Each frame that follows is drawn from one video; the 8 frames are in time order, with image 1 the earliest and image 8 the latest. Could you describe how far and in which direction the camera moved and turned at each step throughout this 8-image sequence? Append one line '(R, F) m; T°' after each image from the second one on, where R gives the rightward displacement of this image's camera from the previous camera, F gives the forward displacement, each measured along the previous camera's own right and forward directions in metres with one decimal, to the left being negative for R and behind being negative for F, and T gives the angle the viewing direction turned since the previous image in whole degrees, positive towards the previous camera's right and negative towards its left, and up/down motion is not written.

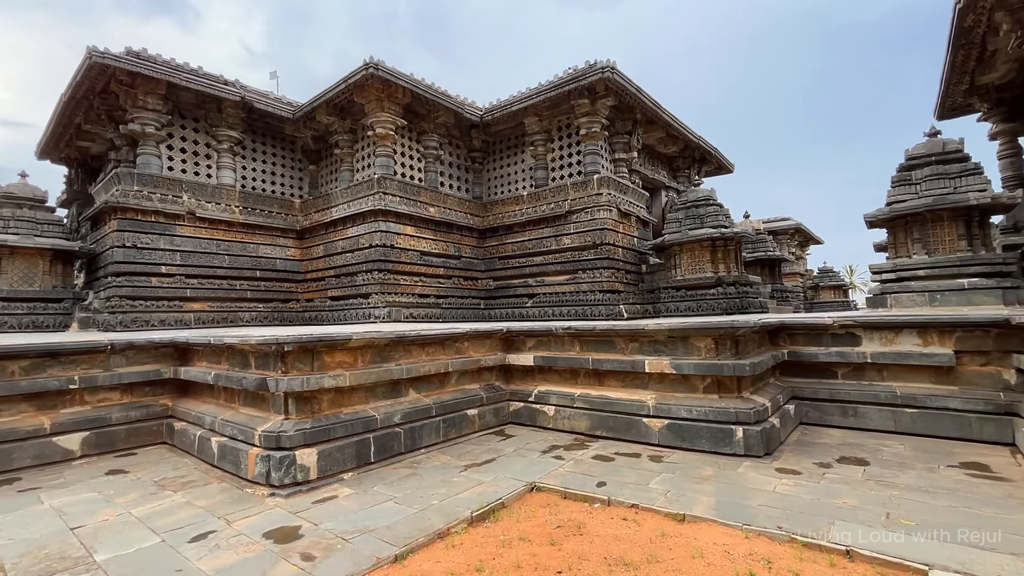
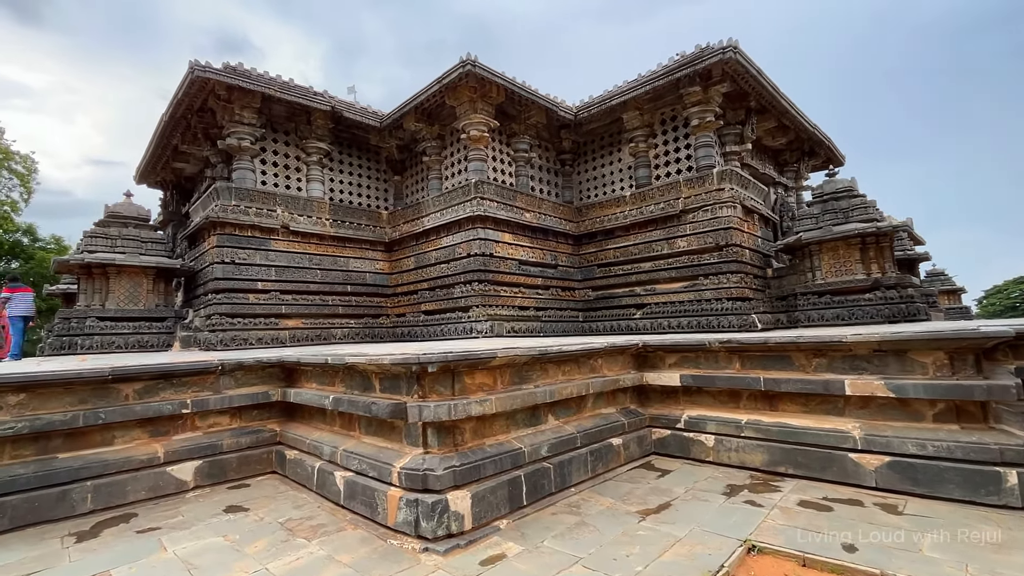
(-0.8, +0.6) m; -6°
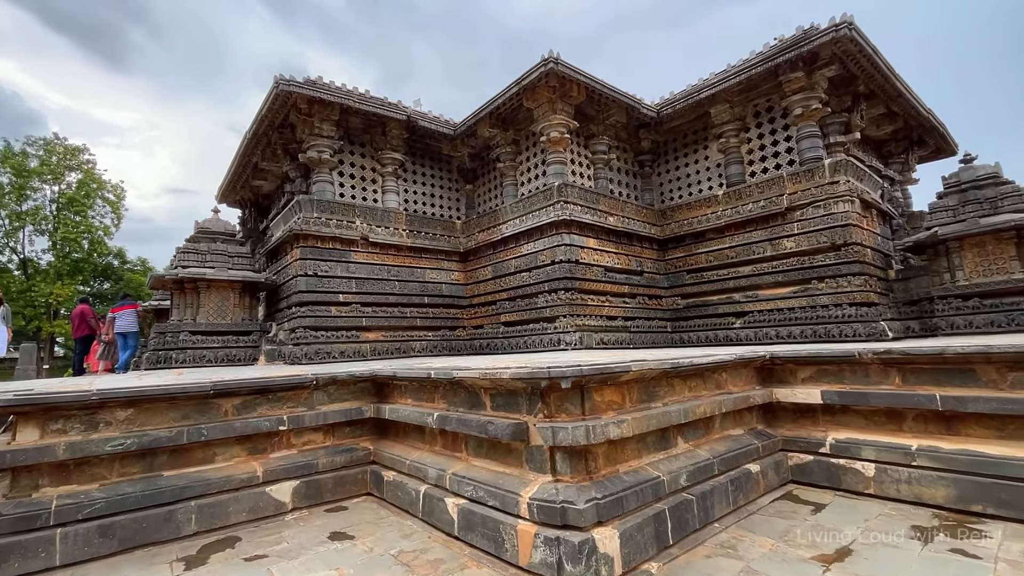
(-0.5, +0.3) m; -6°
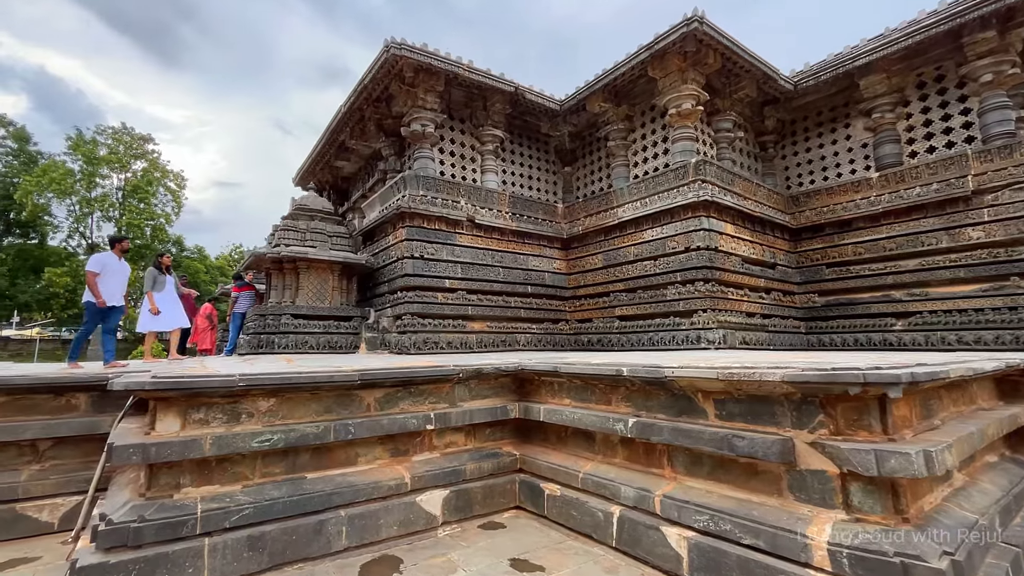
(-1.1, +0.6) m; -4°
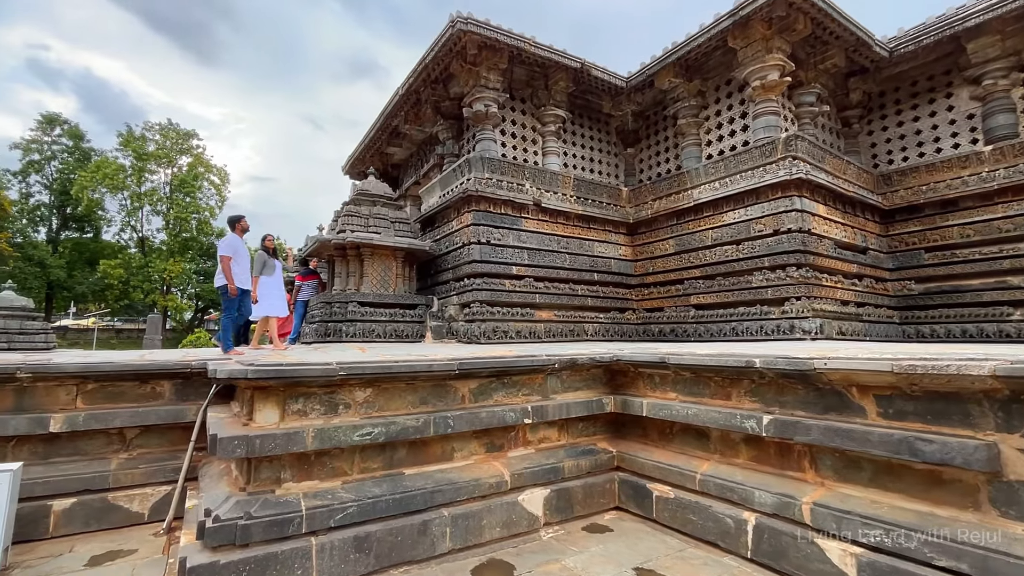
(-0.5, +0.2) m; -3°
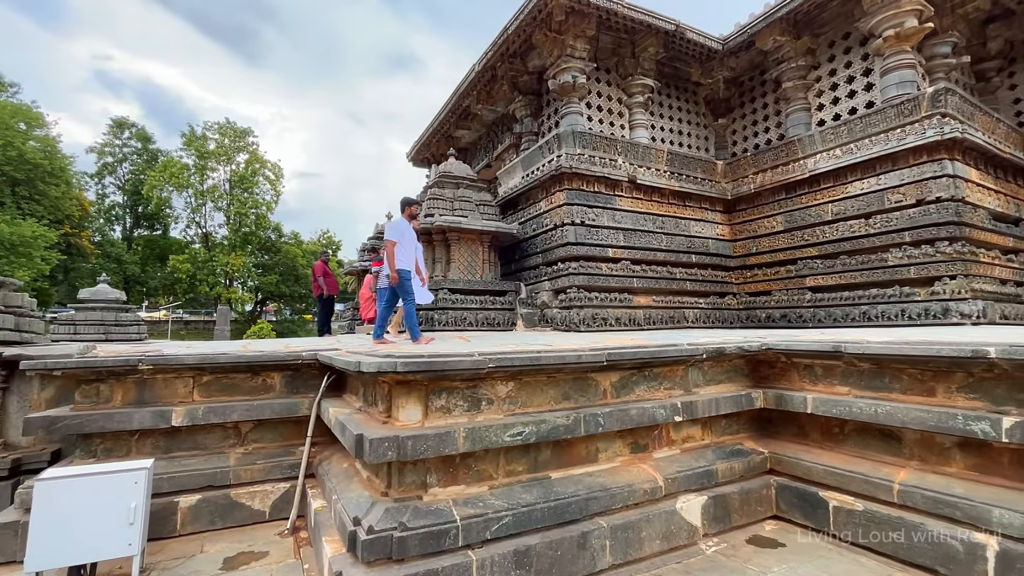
(-0.6, +0.3) m; -5°
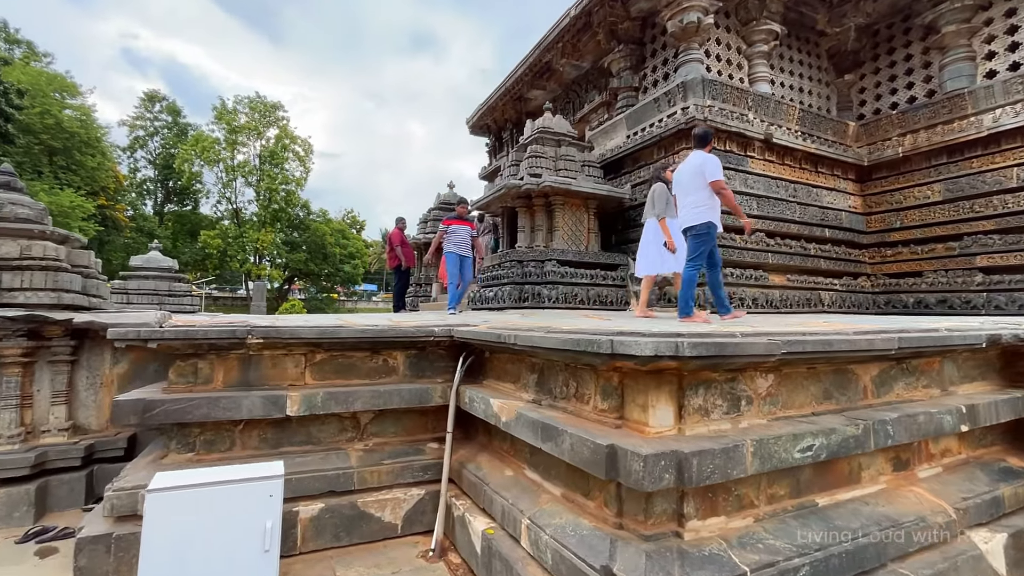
(-0.9, +0.6) m; -2°
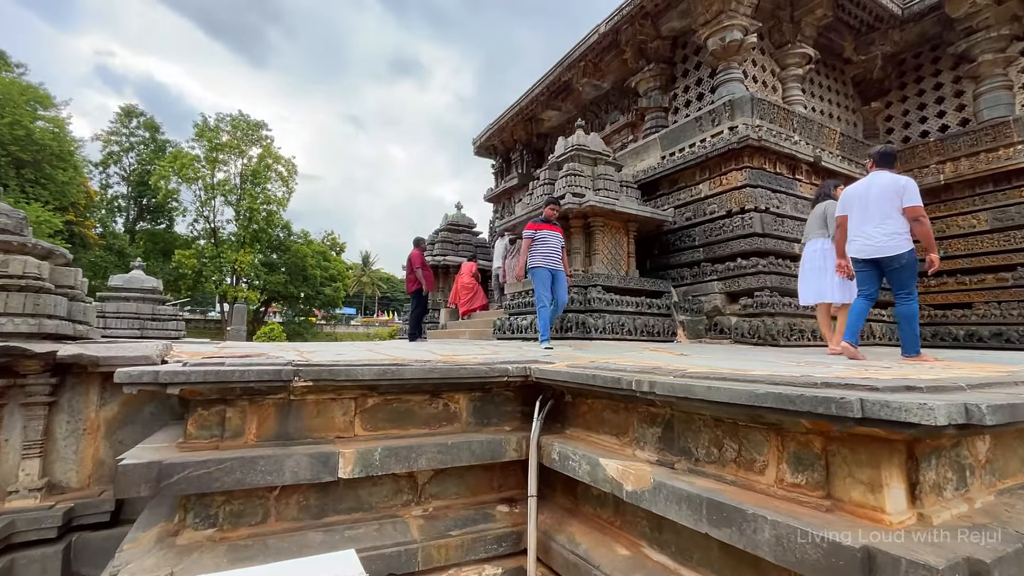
(-0.5, +0.4) m; +3°
